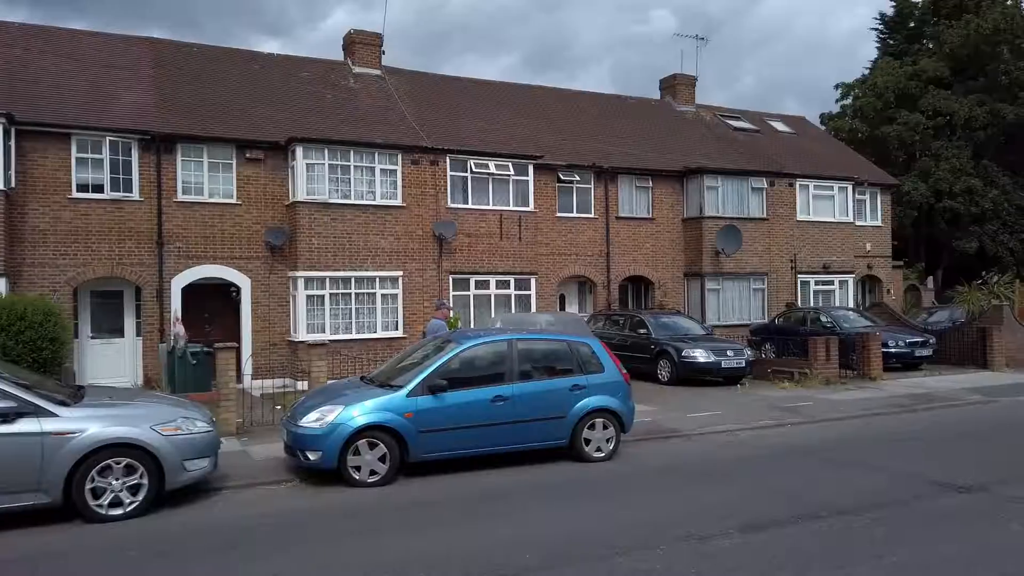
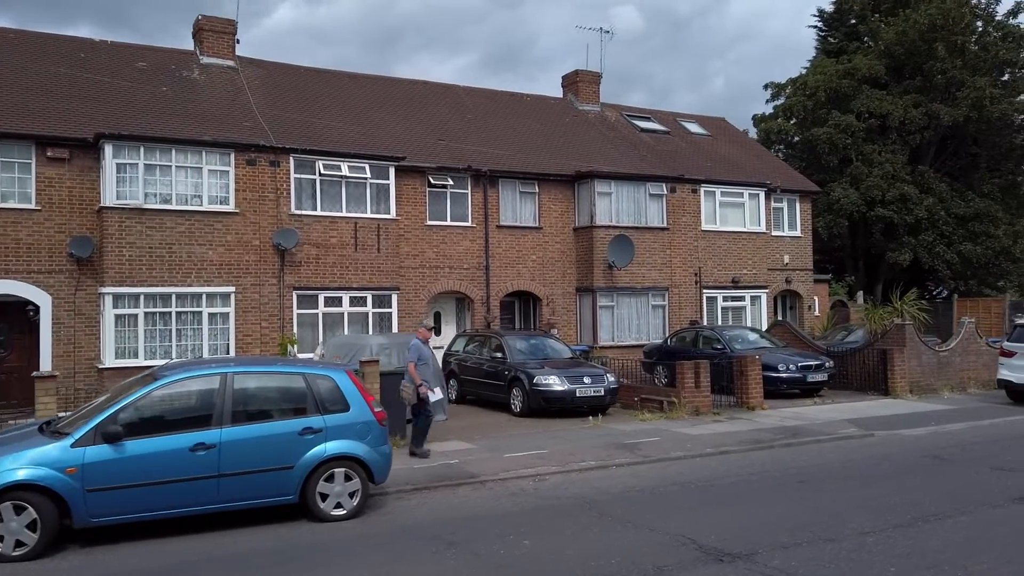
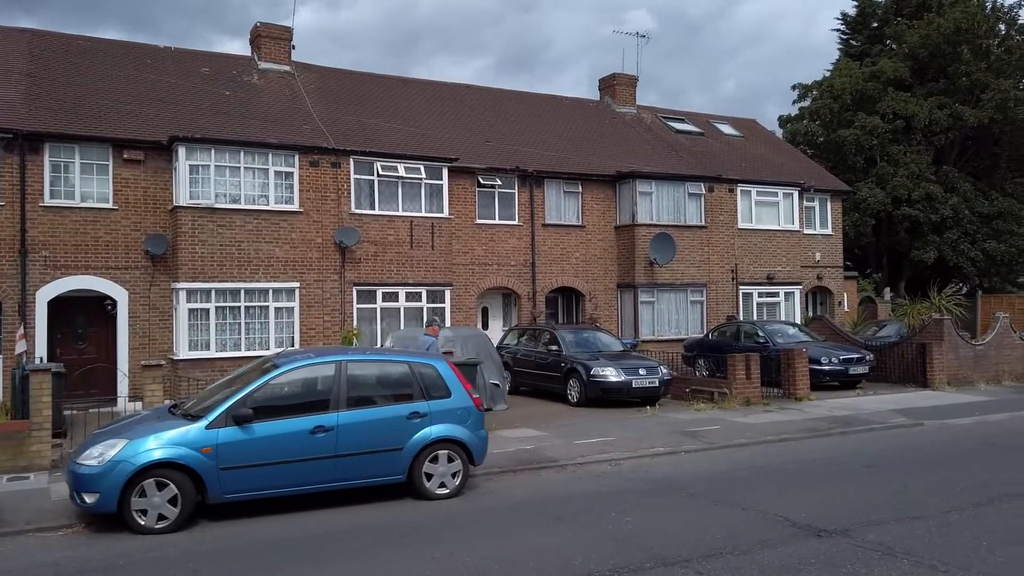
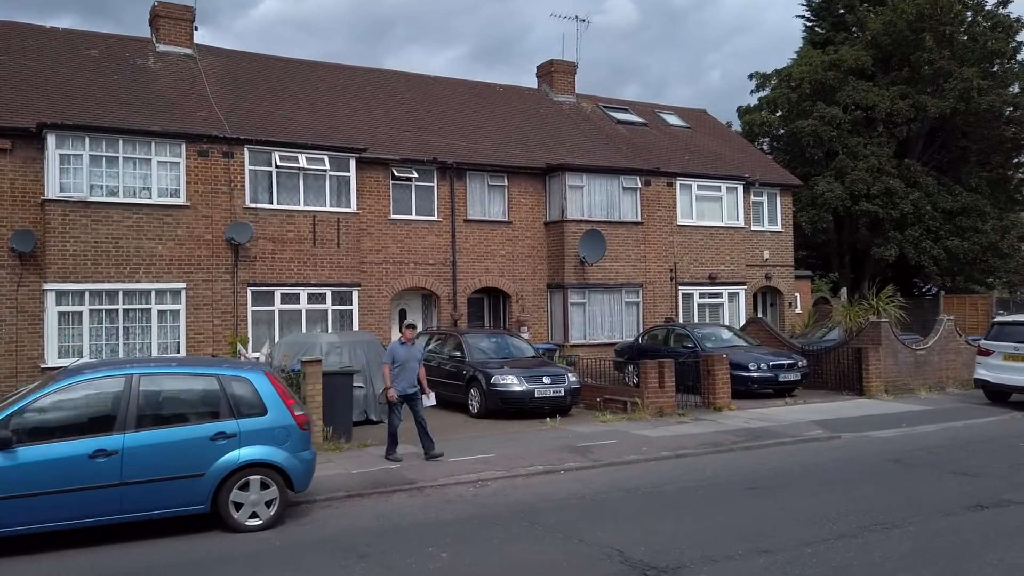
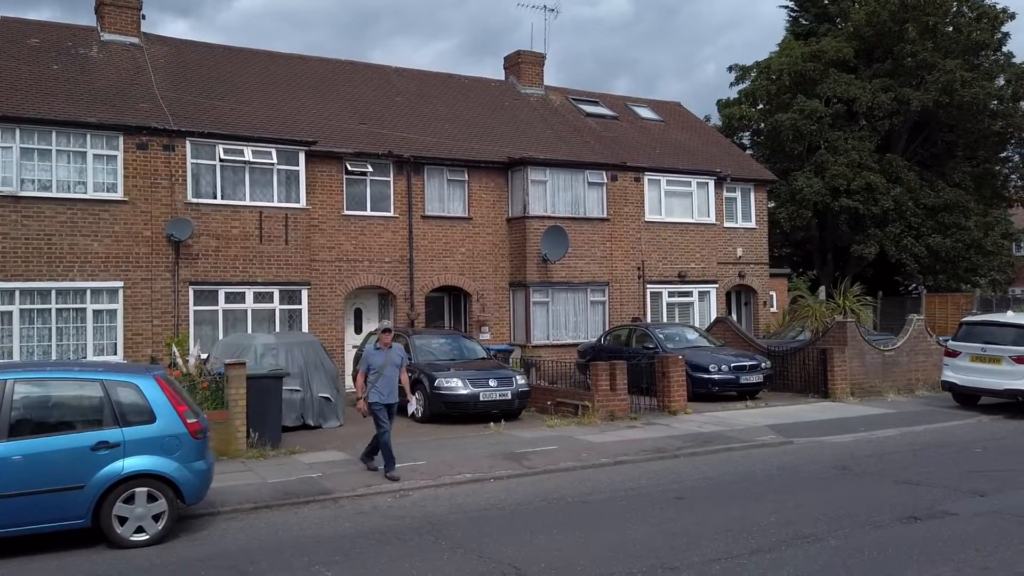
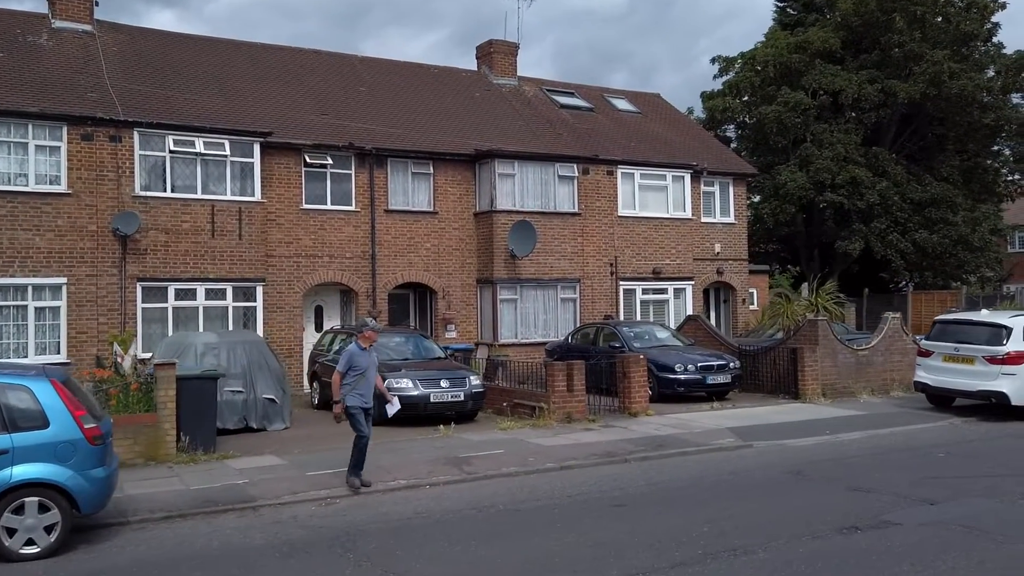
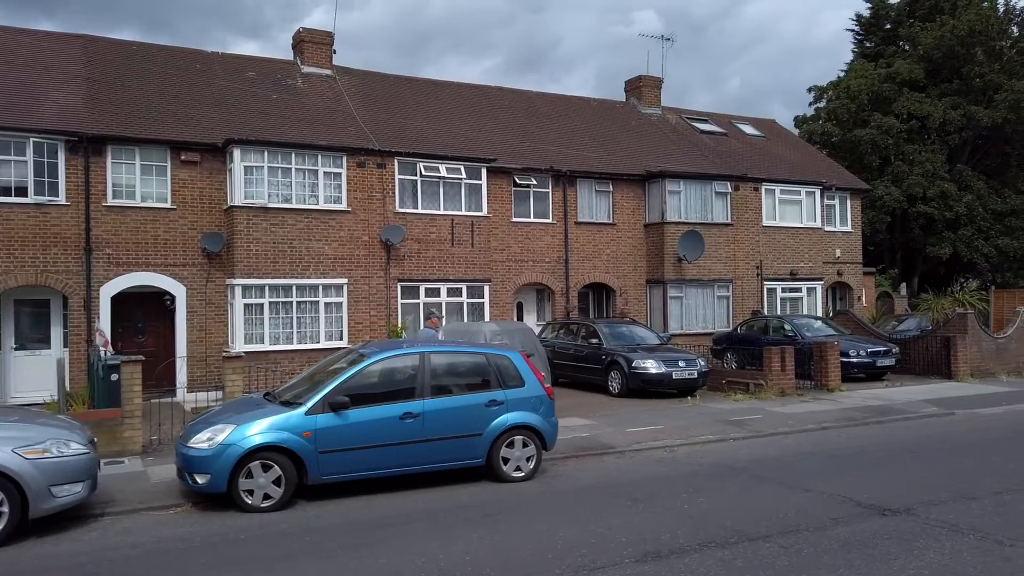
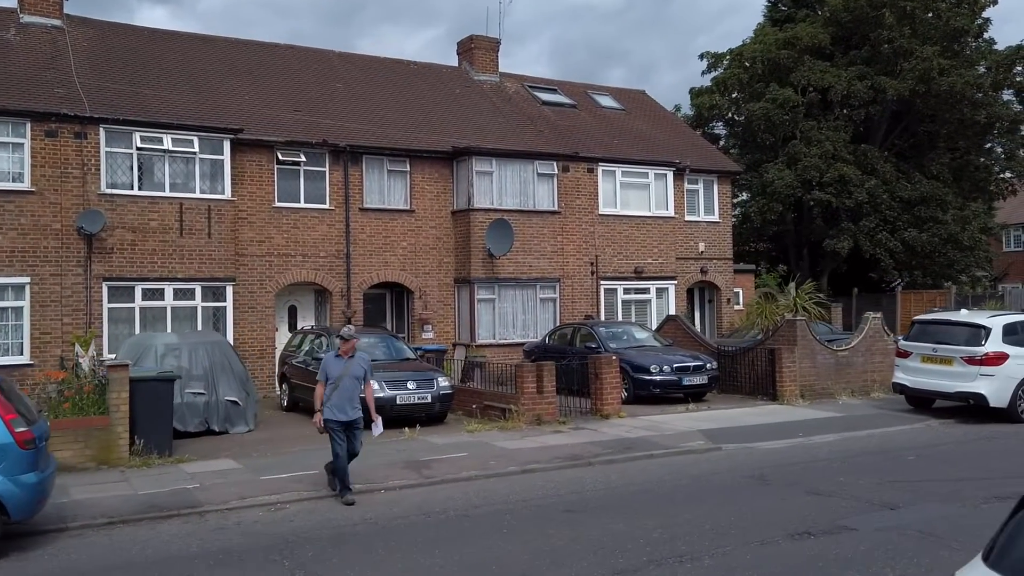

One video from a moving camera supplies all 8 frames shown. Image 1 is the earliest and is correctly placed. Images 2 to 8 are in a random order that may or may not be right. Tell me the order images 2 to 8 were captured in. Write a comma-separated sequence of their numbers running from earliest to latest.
7, 3, 2, 4, 5, 6, 8
